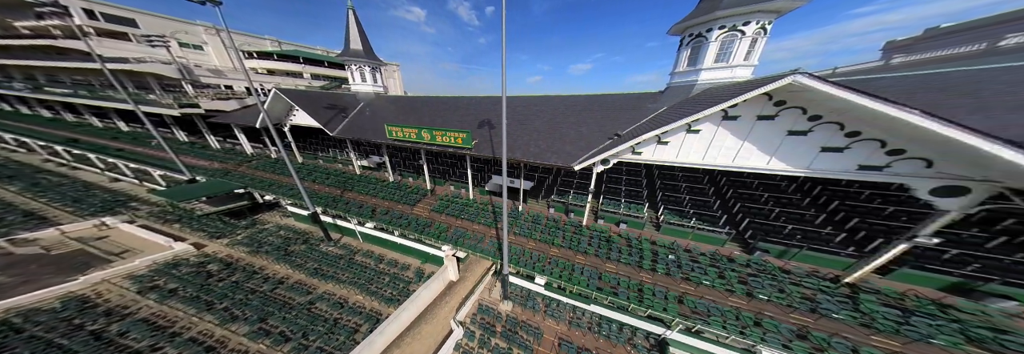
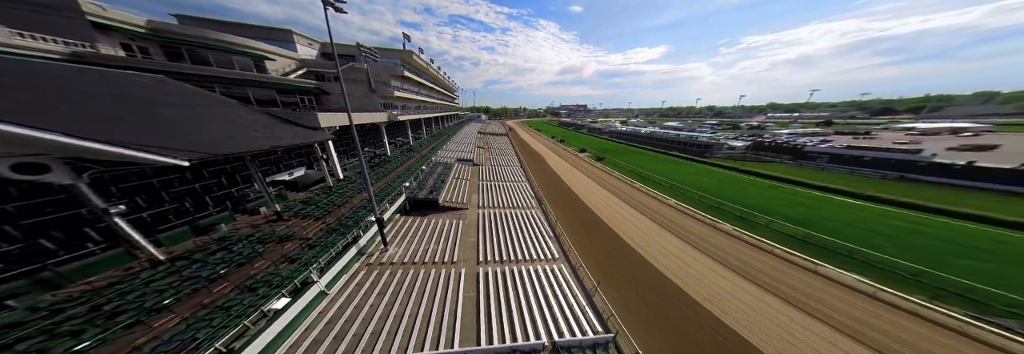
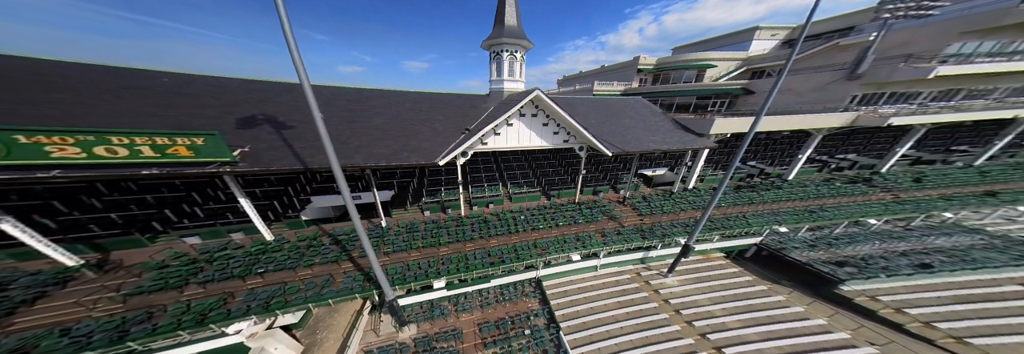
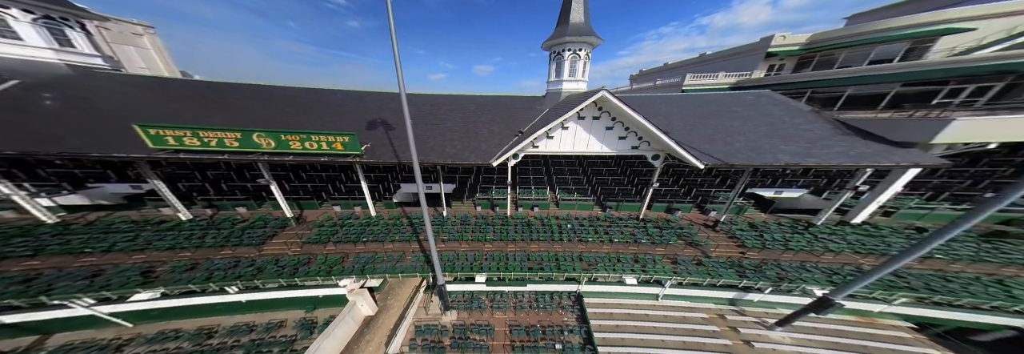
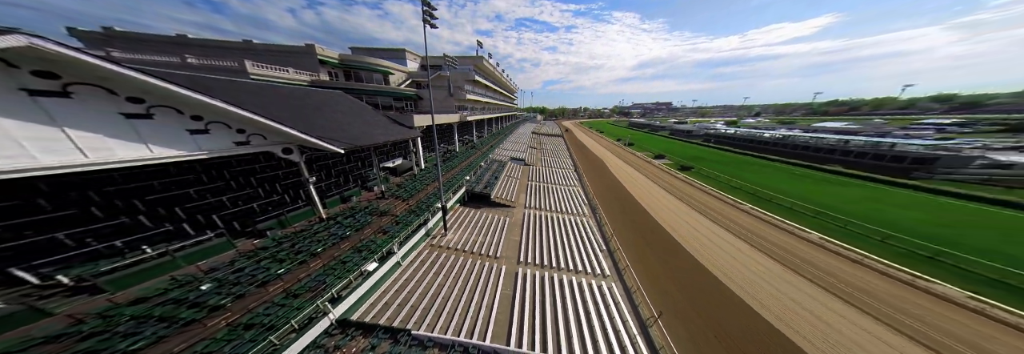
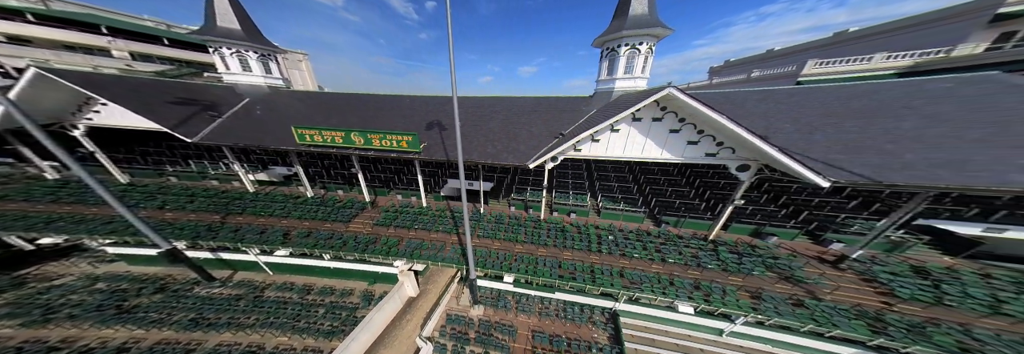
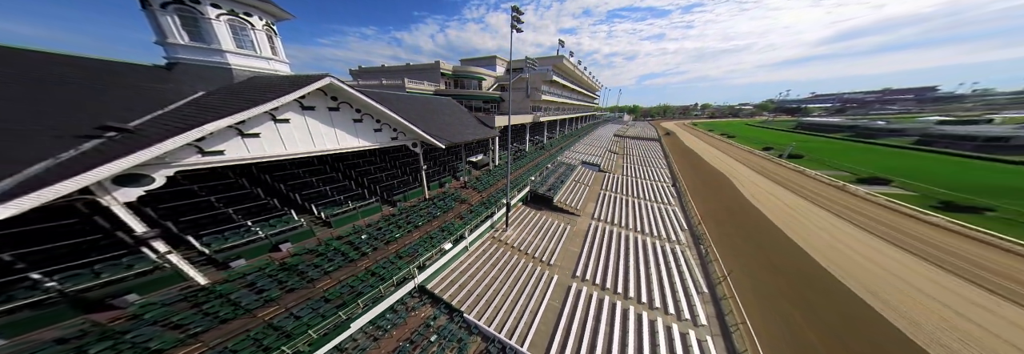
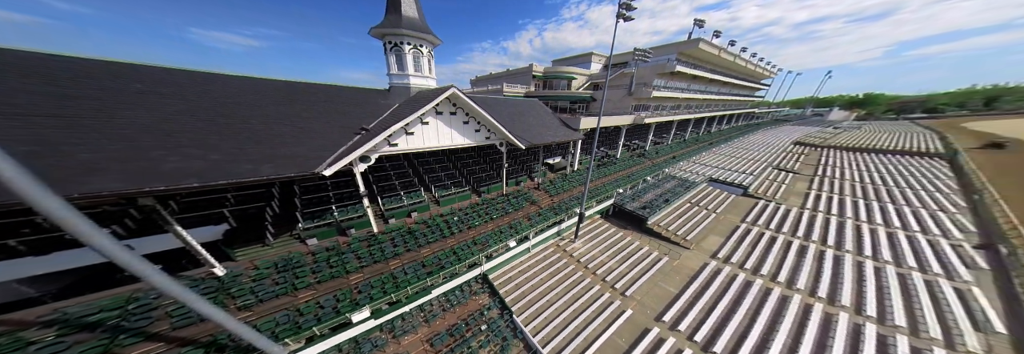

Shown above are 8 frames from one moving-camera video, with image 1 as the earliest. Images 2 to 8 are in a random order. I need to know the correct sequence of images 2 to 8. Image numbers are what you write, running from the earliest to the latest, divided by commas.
6, 4, 3, 8, 7, 5, 2
